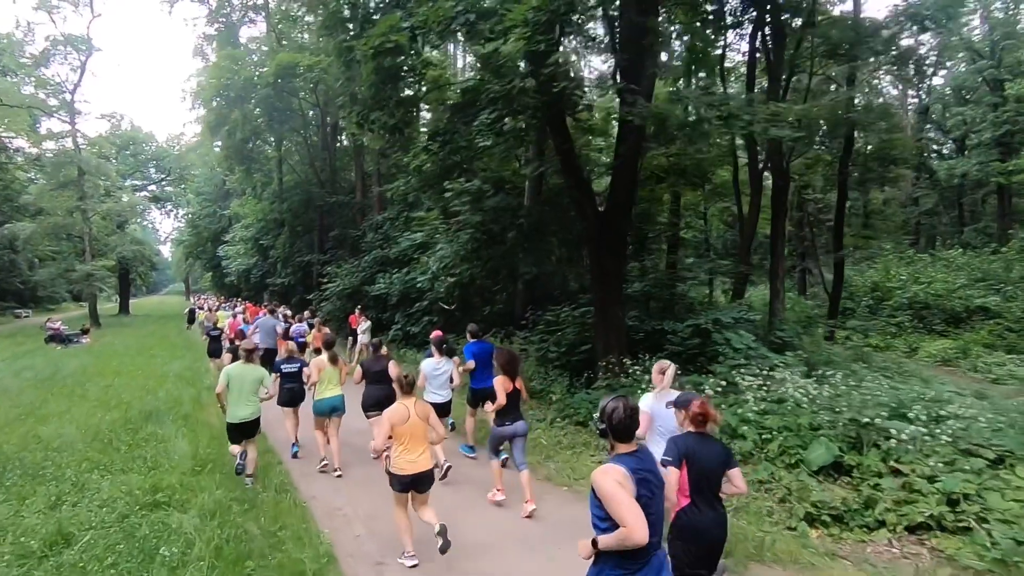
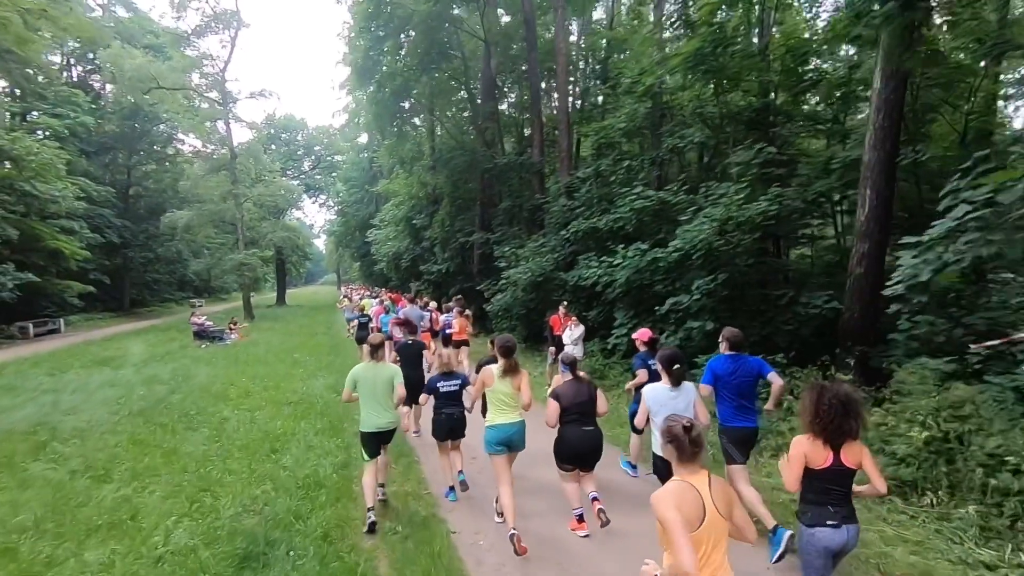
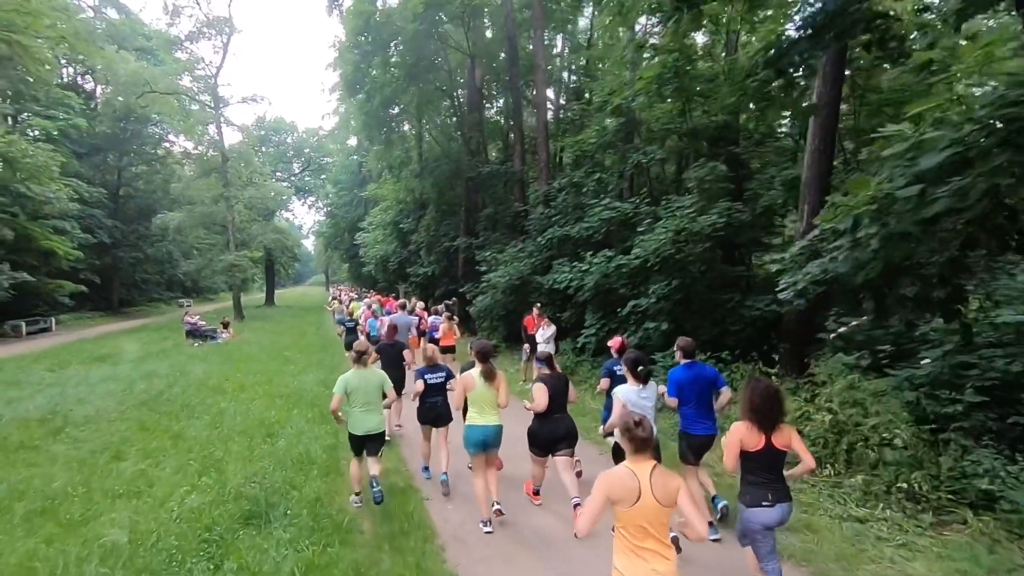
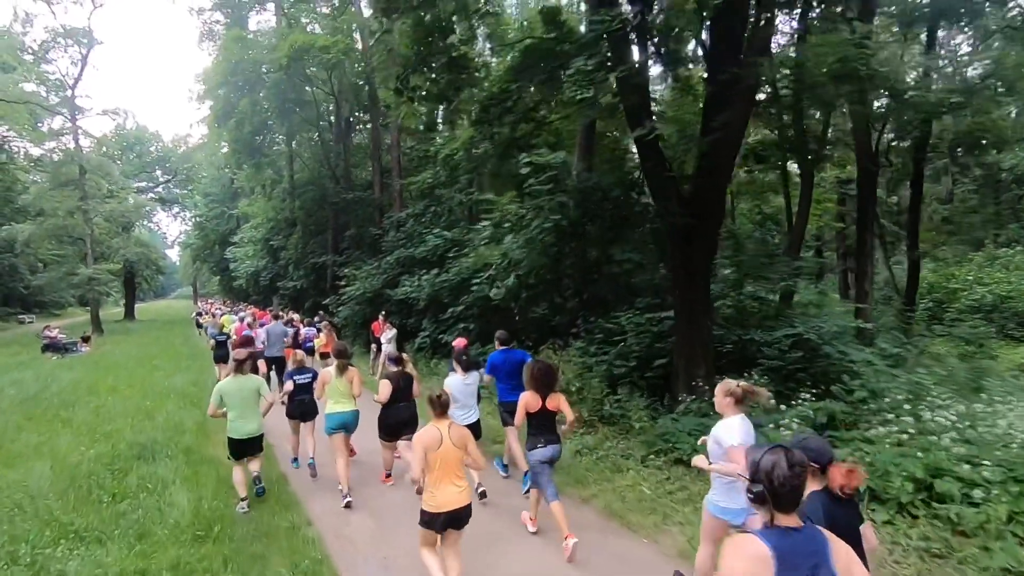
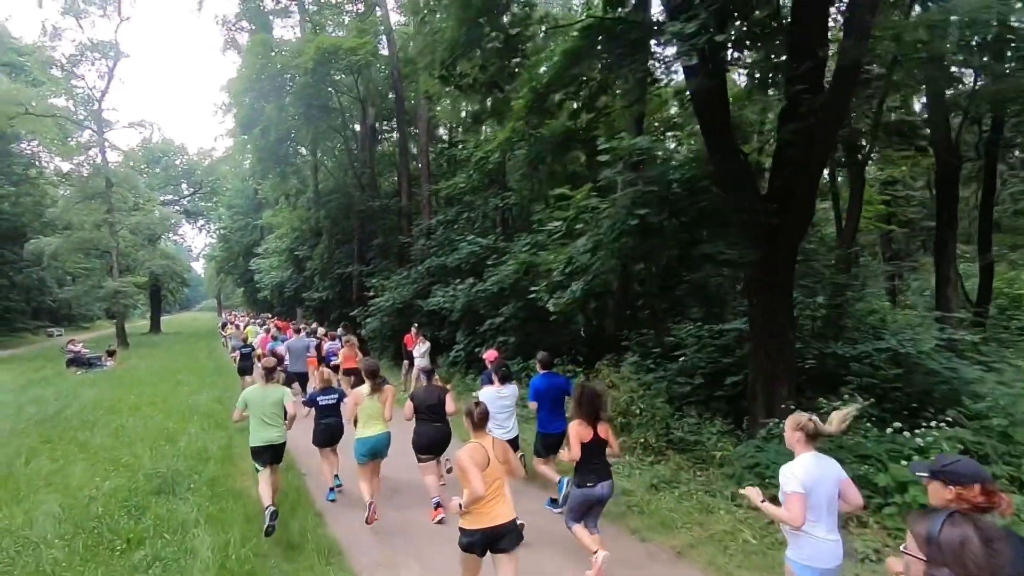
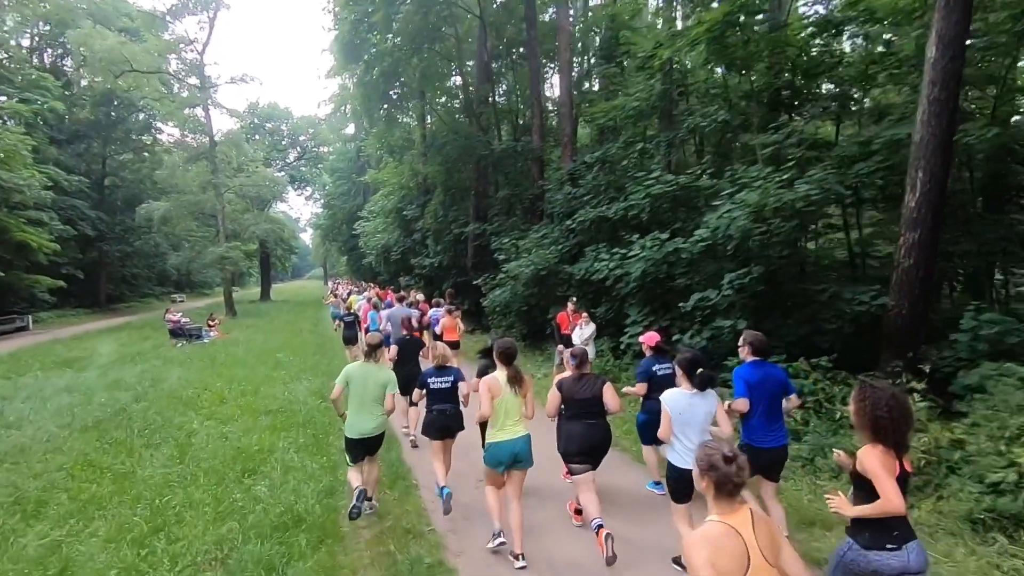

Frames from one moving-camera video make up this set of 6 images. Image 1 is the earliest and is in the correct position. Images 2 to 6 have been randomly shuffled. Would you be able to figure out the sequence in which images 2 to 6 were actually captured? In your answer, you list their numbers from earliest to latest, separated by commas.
4, 5, 3, 2, 6
